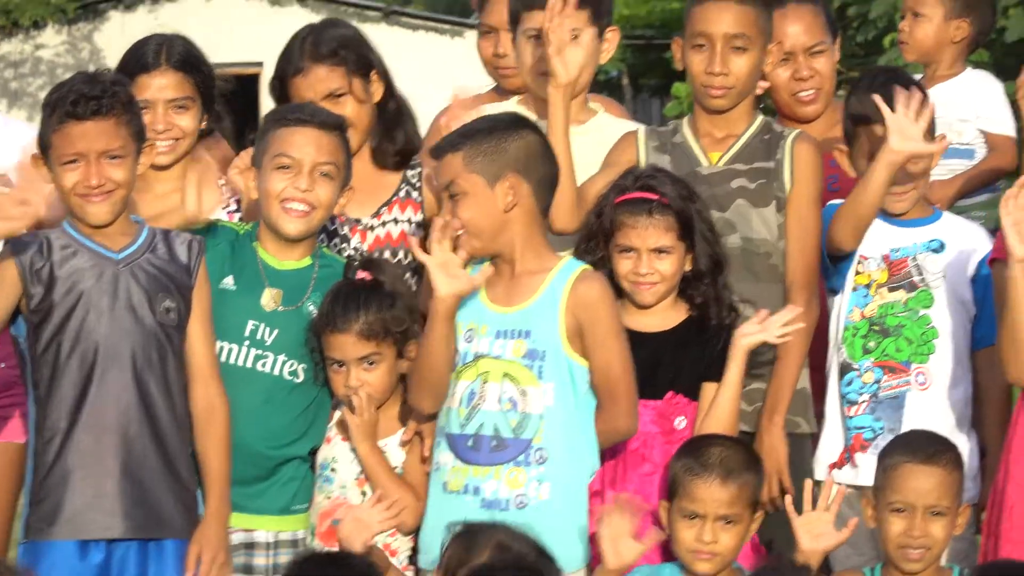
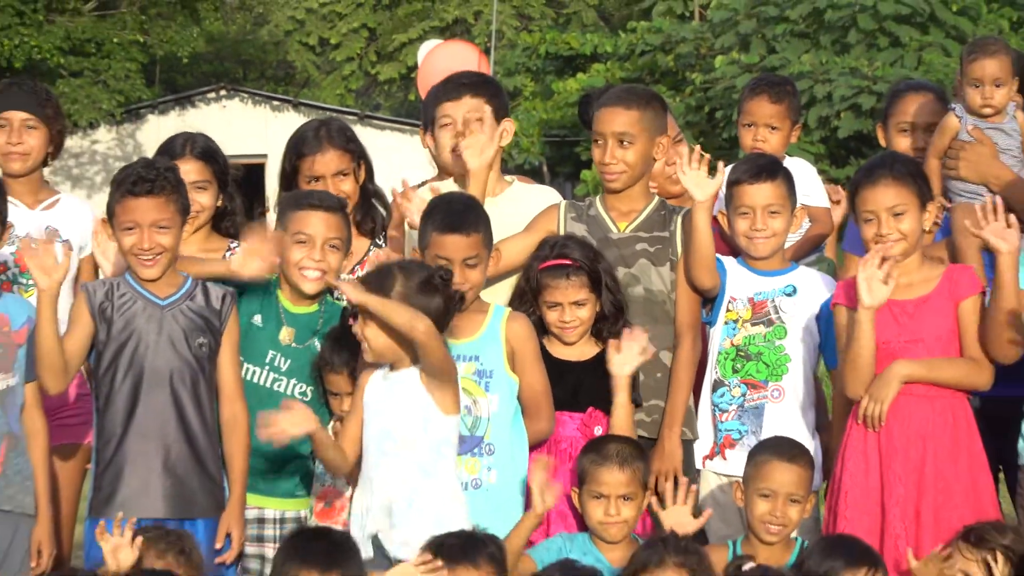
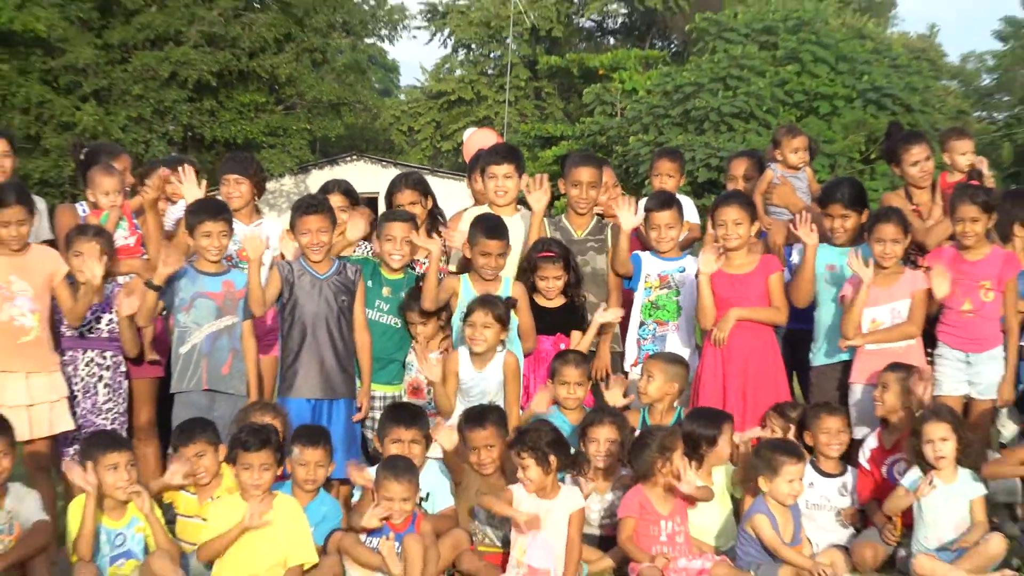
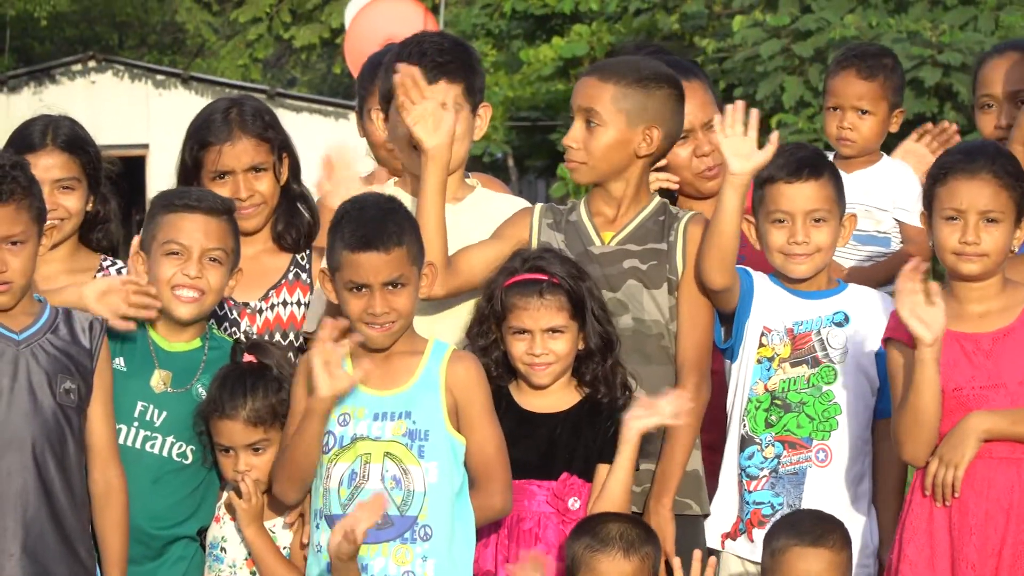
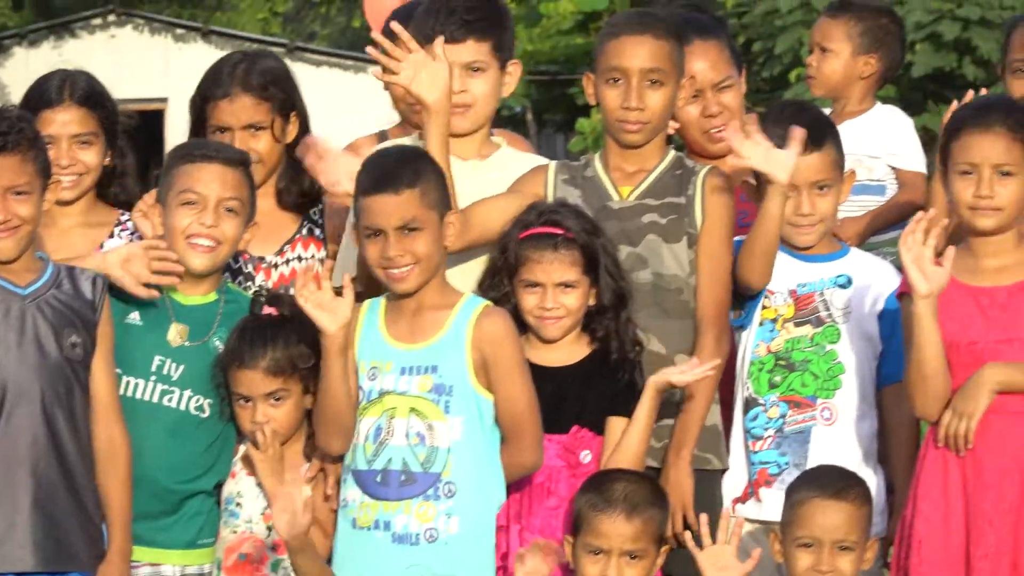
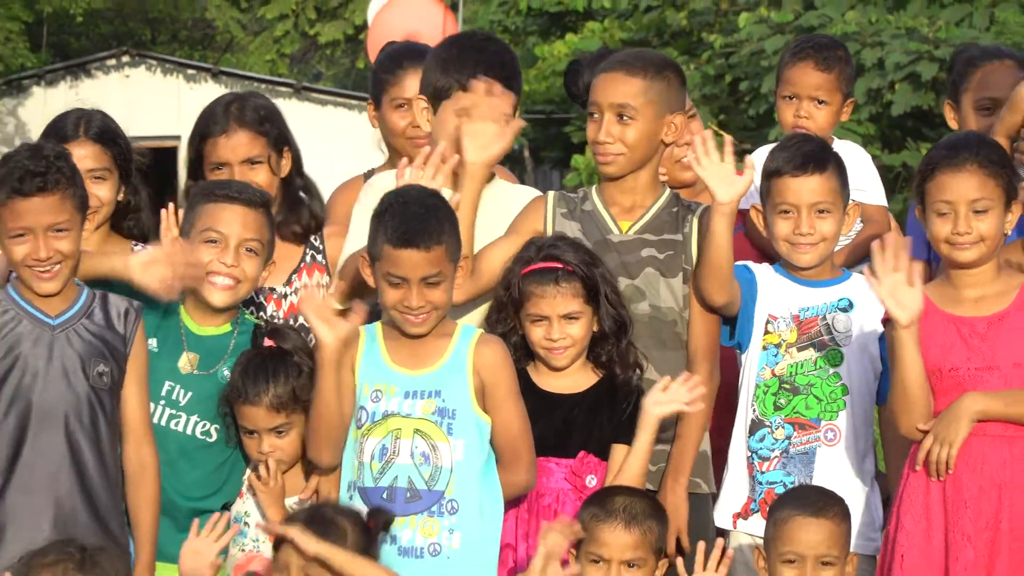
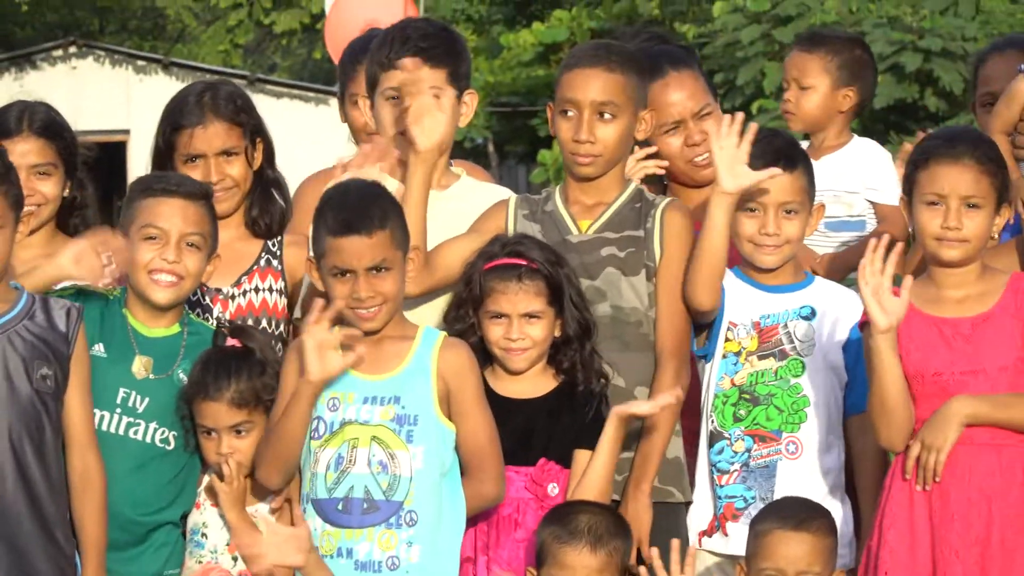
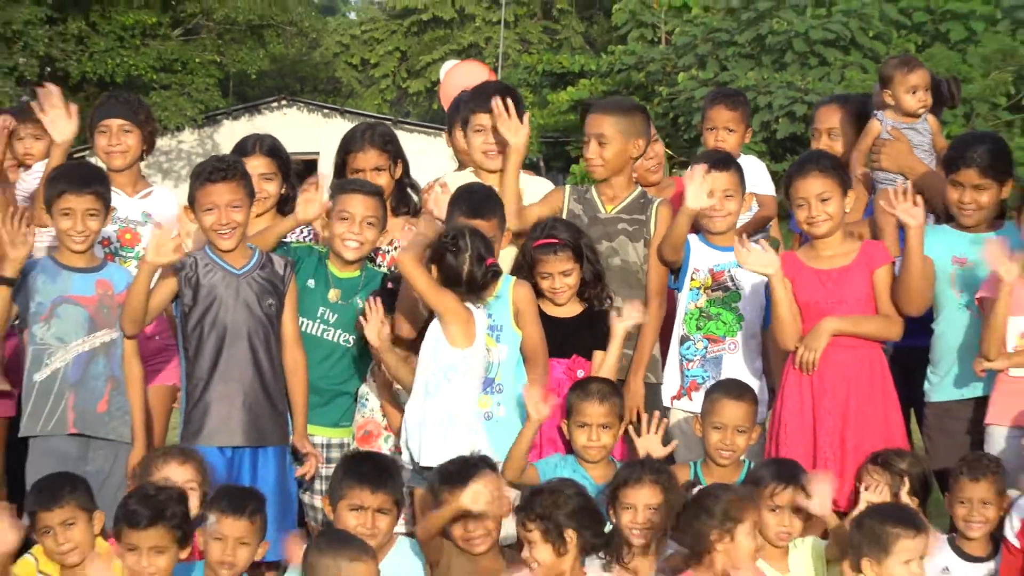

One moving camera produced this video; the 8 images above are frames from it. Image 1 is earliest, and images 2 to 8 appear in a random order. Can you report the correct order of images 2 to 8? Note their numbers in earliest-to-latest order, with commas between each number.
5, 7, 4, 6, 2, 8, 3
